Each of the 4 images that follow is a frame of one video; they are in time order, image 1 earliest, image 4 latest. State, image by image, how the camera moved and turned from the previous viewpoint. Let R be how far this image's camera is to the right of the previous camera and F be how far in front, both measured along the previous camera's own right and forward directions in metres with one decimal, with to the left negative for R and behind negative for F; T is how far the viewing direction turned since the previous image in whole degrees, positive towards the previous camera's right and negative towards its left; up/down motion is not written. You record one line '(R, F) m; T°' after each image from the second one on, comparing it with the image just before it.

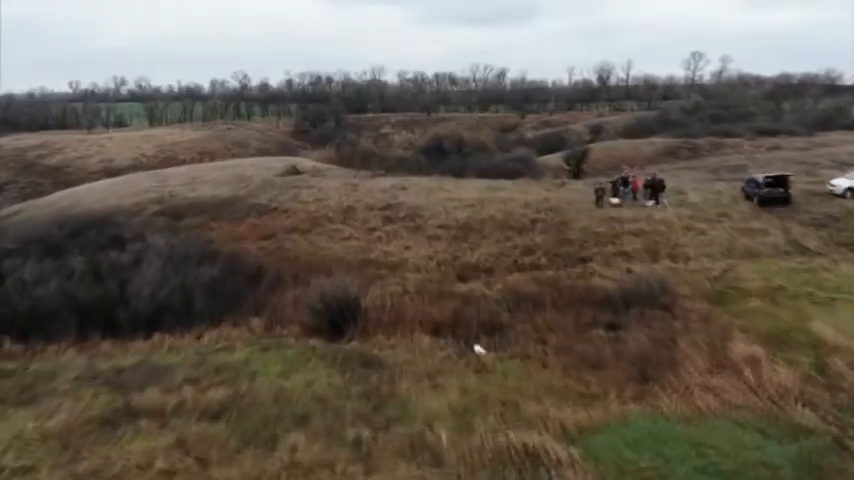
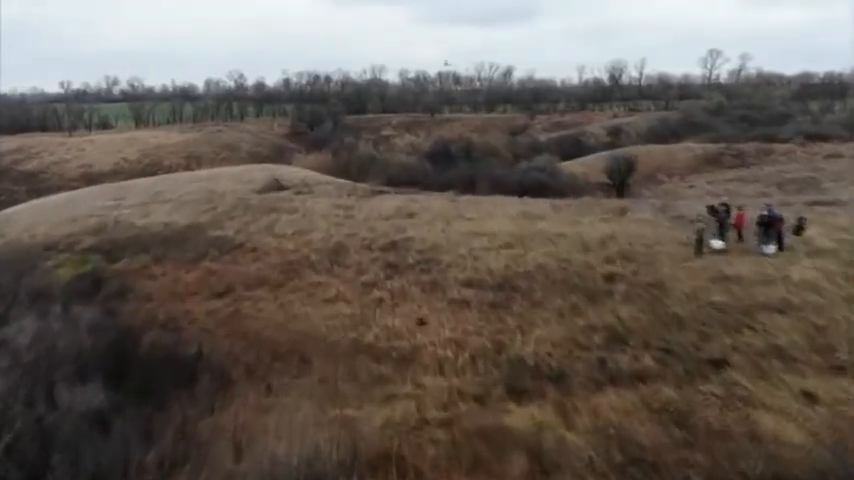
(-0.5, +8.4) m; 0°
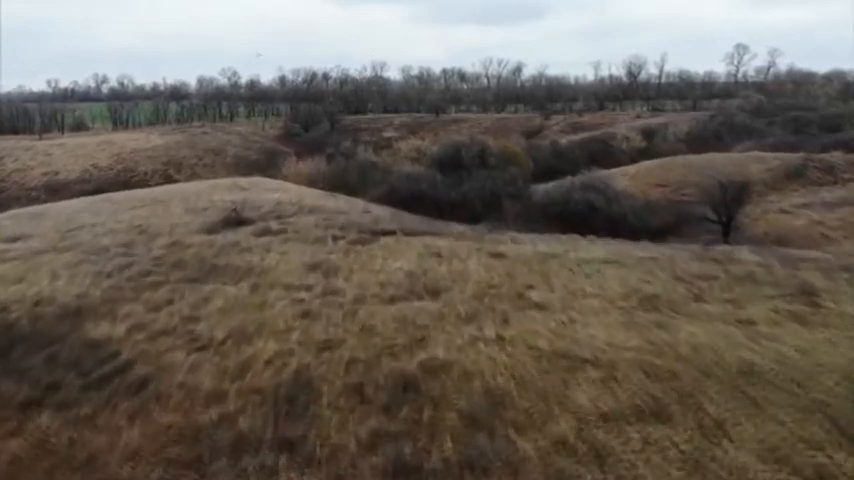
(-0.7, +11.4) m; 0°
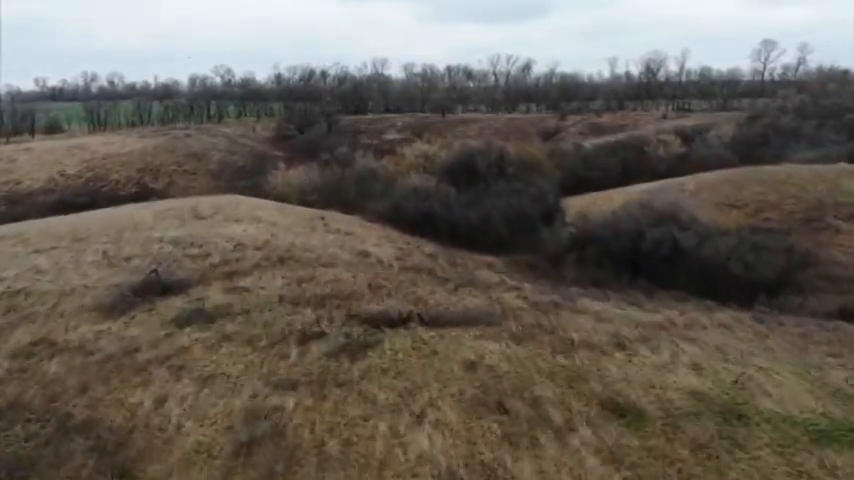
(-0.7, +10.1) m; 0°
